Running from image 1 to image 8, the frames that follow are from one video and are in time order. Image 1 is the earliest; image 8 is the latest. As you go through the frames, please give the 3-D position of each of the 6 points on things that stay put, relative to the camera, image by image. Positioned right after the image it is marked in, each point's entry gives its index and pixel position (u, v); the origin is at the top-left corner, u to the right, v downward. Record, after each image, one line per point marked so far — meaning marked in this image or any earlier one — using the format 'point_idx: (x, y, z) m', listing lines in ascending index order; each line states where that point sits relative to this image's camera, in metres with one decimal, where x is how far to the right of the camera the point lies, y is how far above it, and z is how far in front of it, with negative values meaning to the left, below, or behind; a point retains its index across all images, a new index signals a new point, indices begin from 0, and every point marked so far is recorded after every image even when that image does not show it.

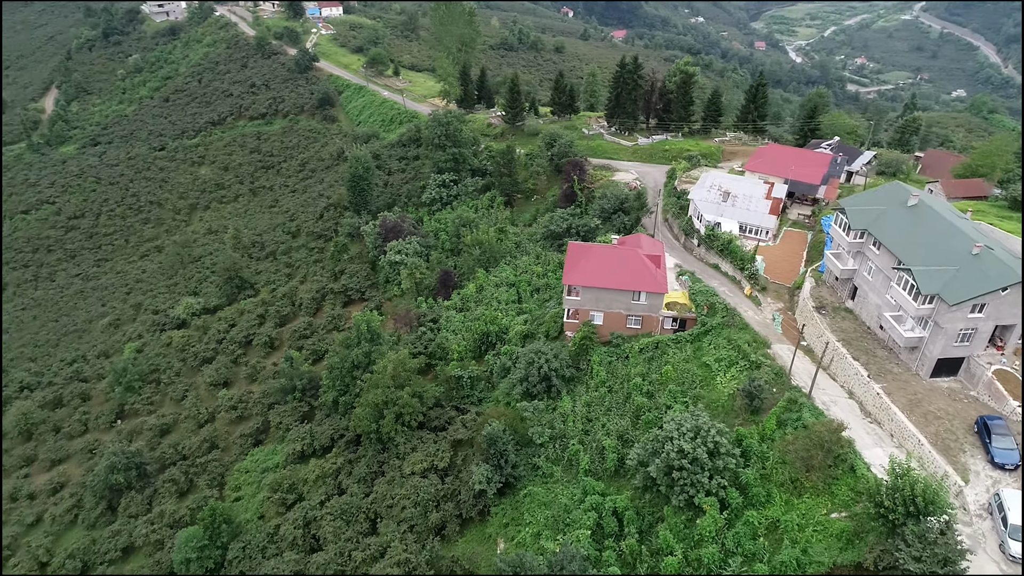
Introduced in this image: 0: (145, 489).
0: (-8.9, -4.8, +17.3) m
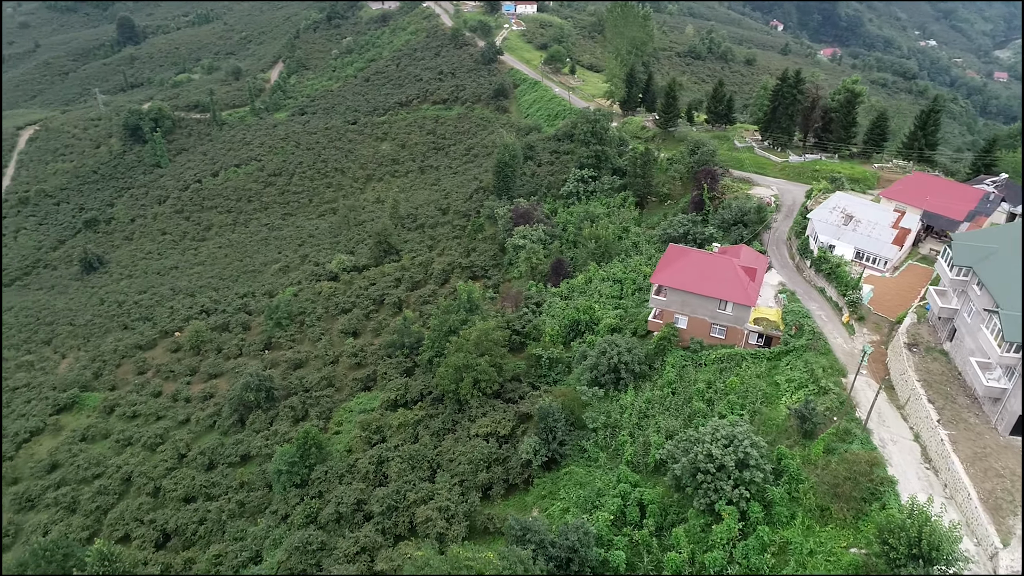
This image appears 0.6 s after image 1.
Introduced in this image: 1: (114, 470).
0: (-6.7, -3.3, +19.8) m
1: (-10.8, -4.9, +19.2) m
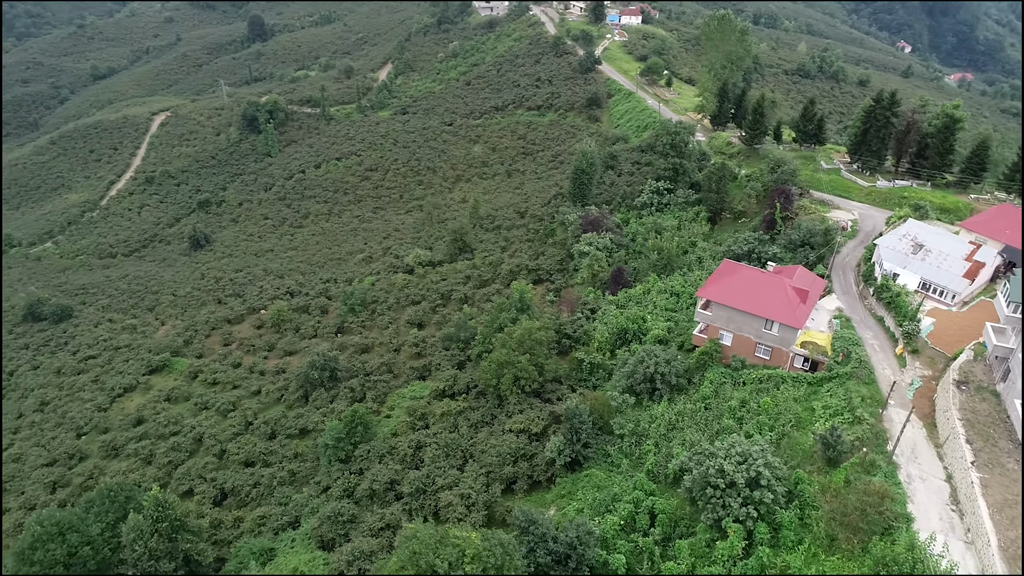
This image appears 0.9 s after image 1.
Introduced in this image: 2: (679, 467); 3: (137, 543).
0: (-5.2, -2.9, +20.8) m
1: (-9.5, -4.1, +20.8) m
2: (+2.7, -2.9, +11.6) m
3: (-7.1, -4.8, +13.5) m
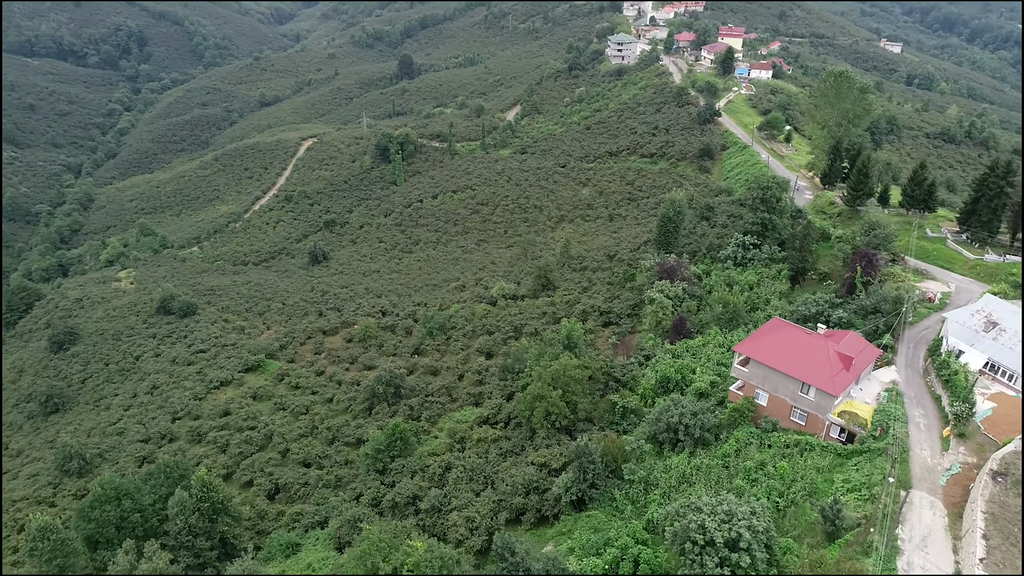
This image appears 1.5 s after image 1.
0: (-3.6, -3.5, +21.7) m
1: (-7.8, -4.3, +22.4) m
2: (+2.6, -3.7, +11.2) m
3: (-6.8, -4.7, +14.7) m
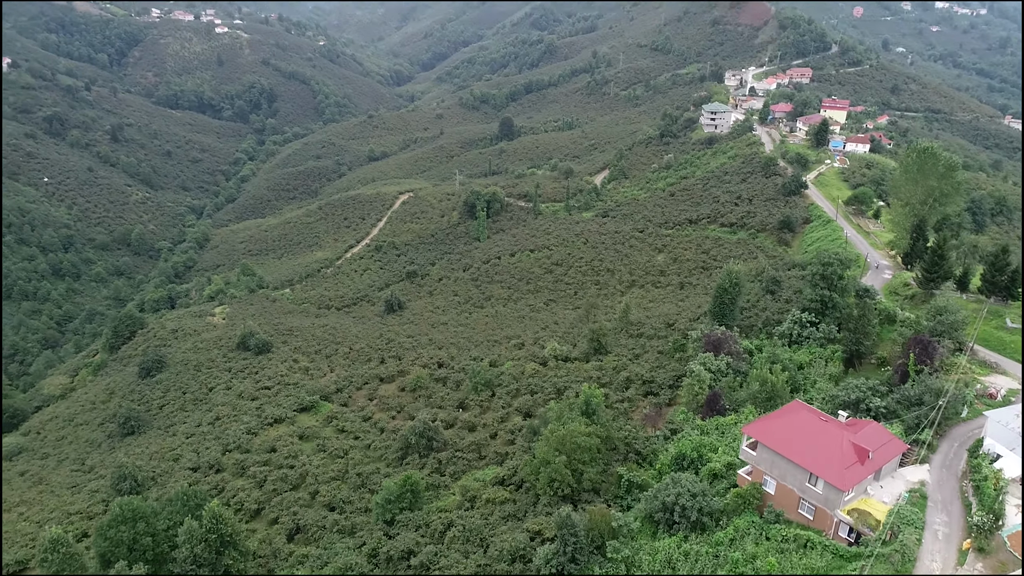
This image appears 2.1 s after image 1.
0: (-2.6, -5.1, +21.7) m
1: (-6.8, -5.7, +22.9) m
2: (+2.1, -4.7, +10.5) m
3: (-6.9, -5.5, +15.2) m
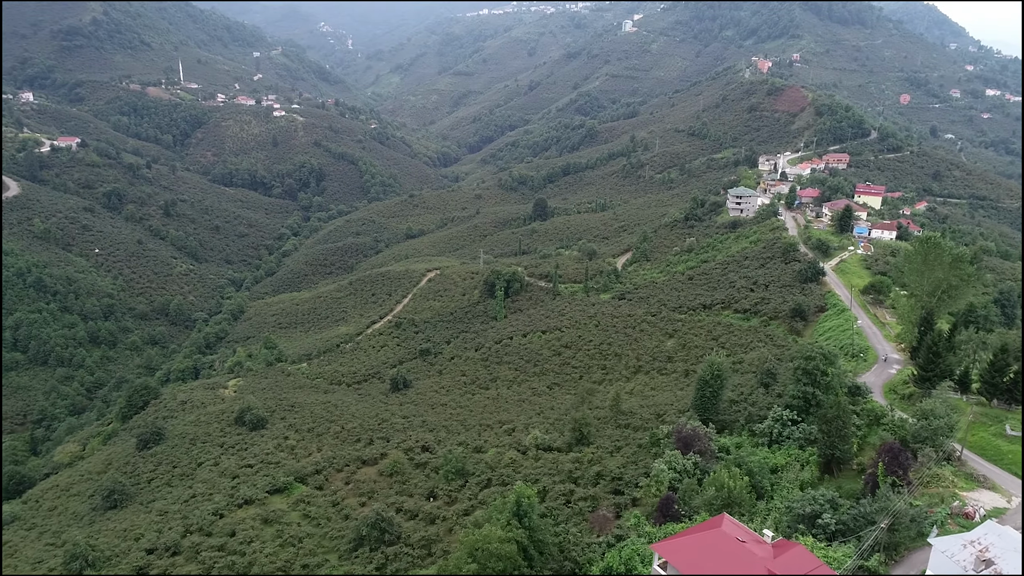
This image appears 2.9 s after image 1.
0: (-3.9, -7.5, +20.5) m
1: (-8.1, -8.2, +22.0) m
2: (0.0, -6.0, +9.2) m
3: (-8.6, -7.1, +14.3) m
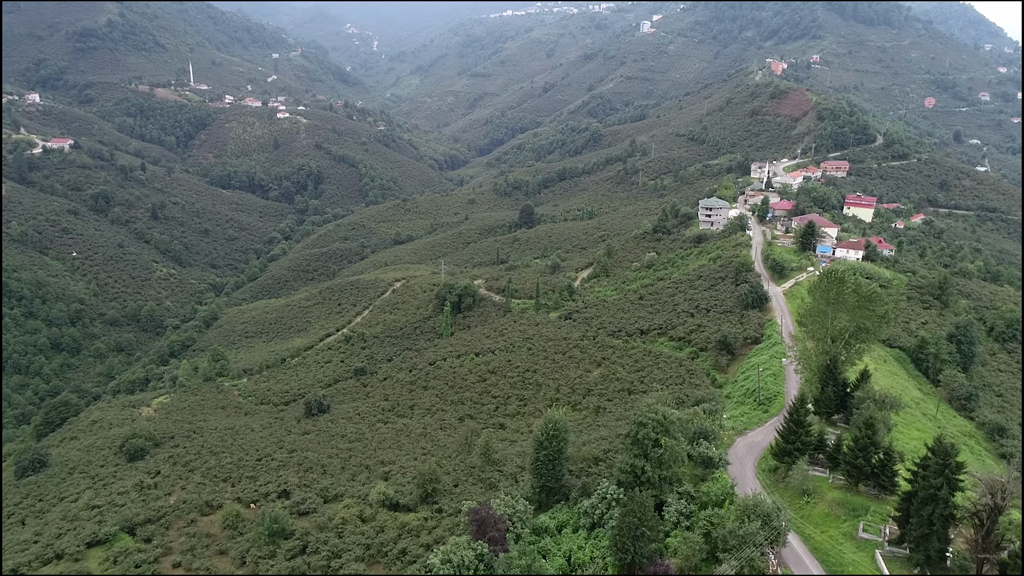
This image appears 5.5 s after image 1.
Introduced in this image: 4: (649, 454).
0: (-9.5, -8.6, +17.4) m
1: (-13.6, -9.1, +19.0) m
2: (-6.0, -7.1, +5.9) m
3: (-14.5, -8.0, +11.4) m
4: (+3.5, -3.9, +17.3) m
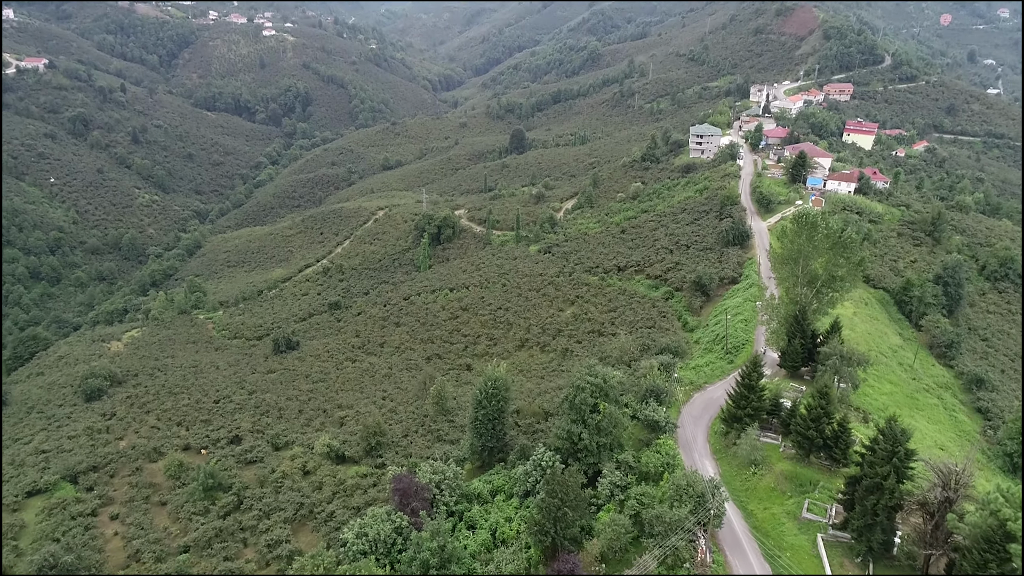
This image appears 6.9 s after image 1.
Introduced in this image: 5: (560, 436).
0: (-11.1, -7.4, +16.6) m
1: (-15.2, -7.8, +18.3) m
2: (-7.6, -7.2, +5.0) m
3: (-16.1, -7.5, +10.6) m
4: (+1.9, -2.8, +16.0) m
5: (+1.2, -3.3, +16.5) m
